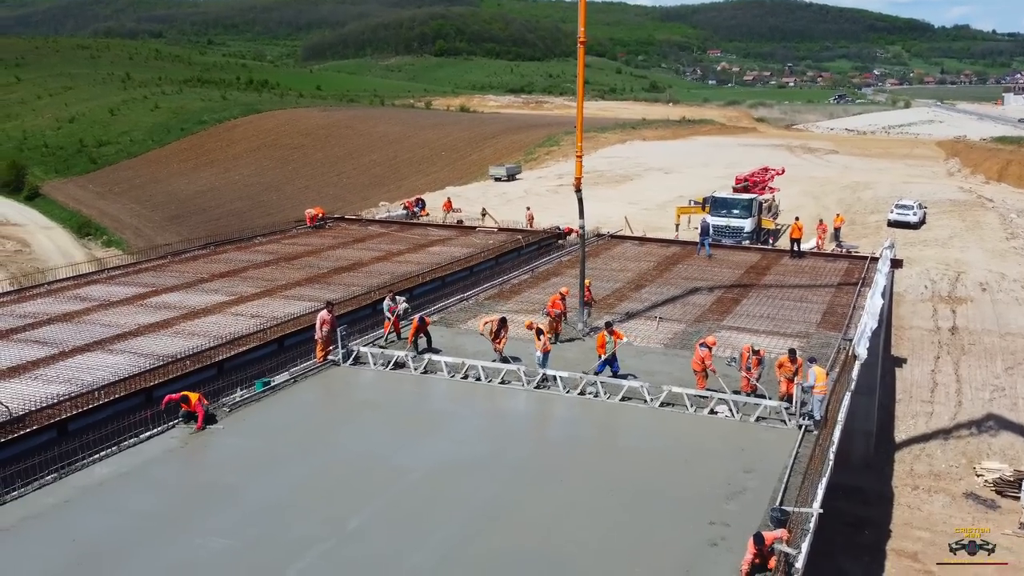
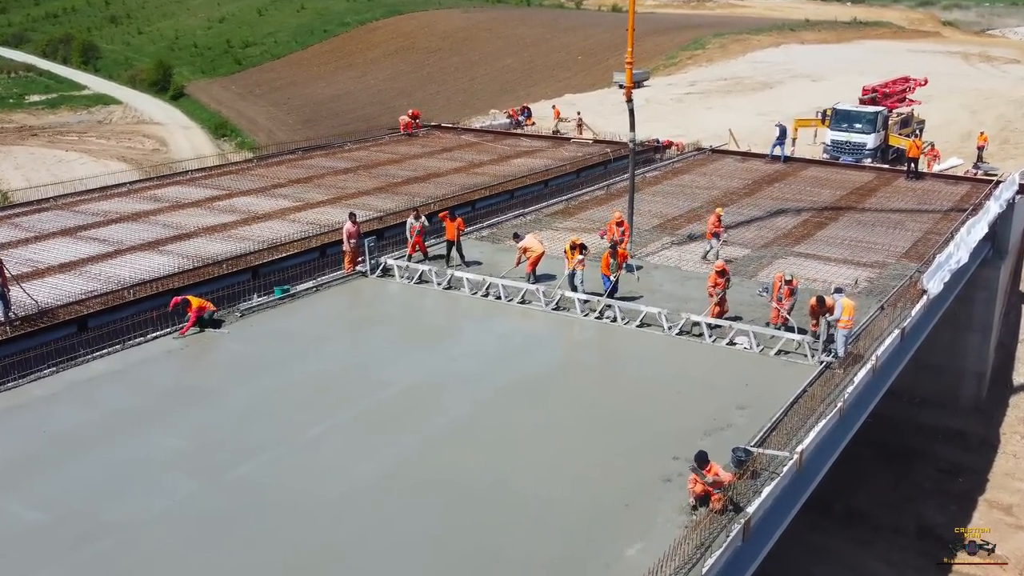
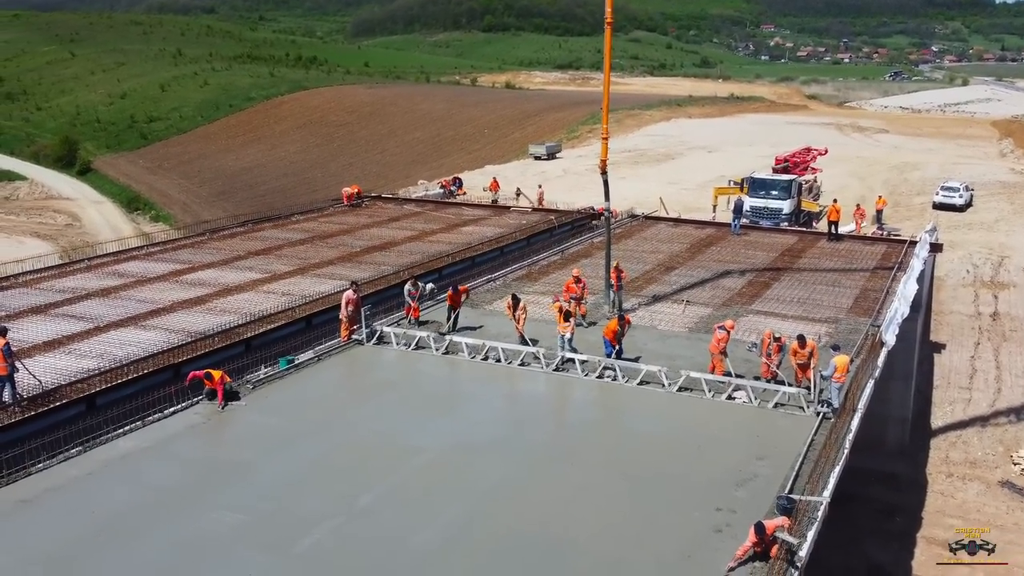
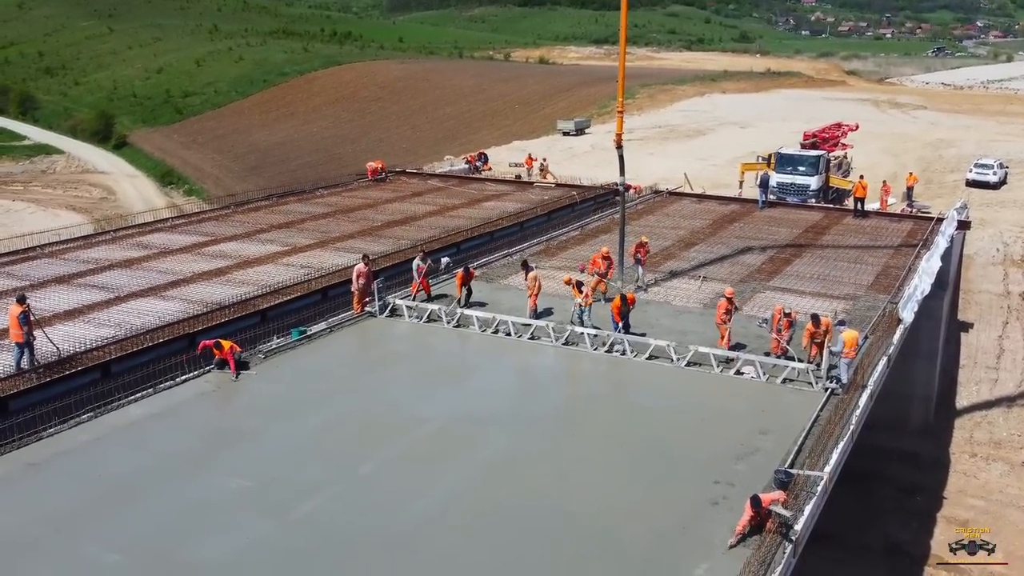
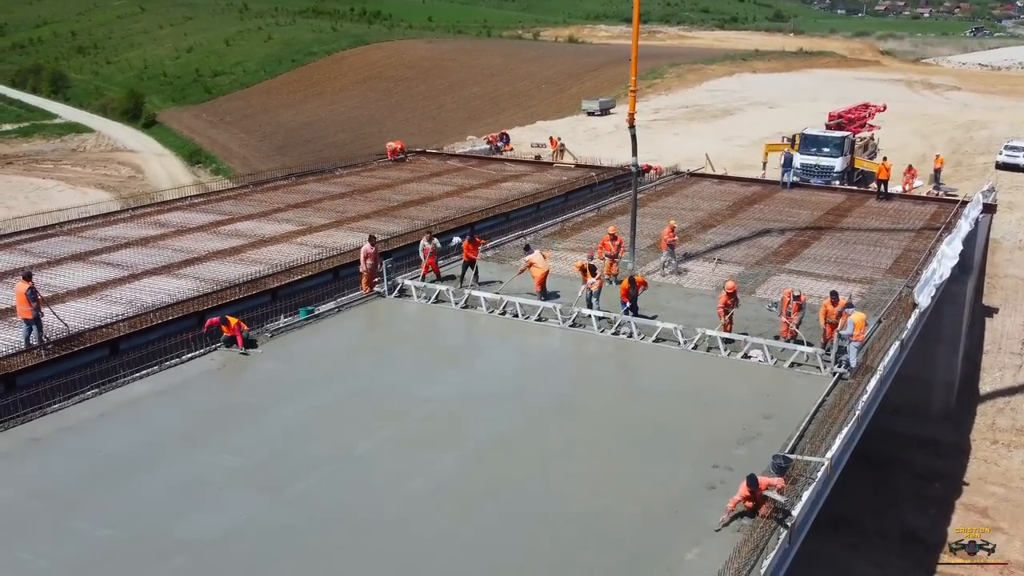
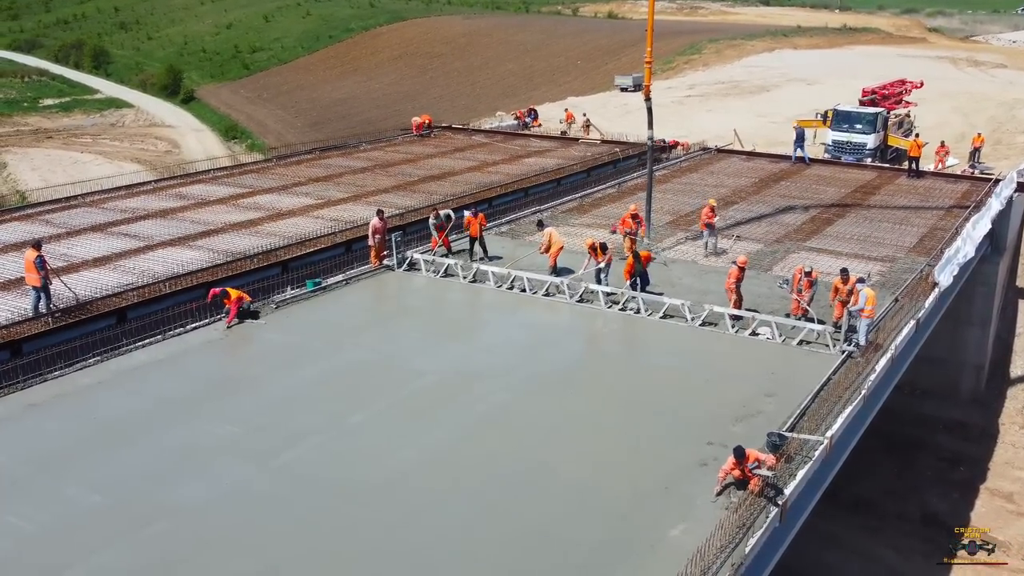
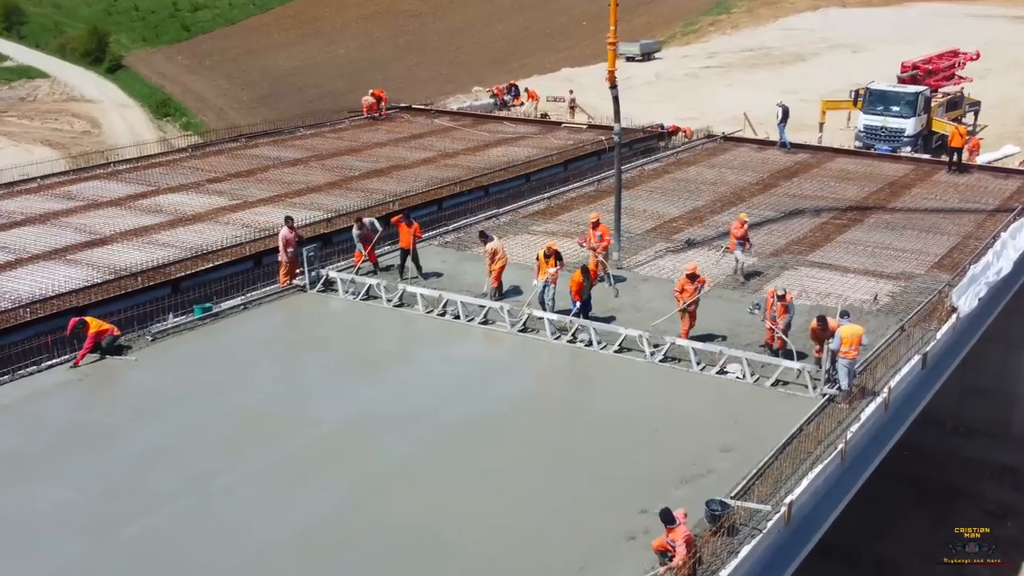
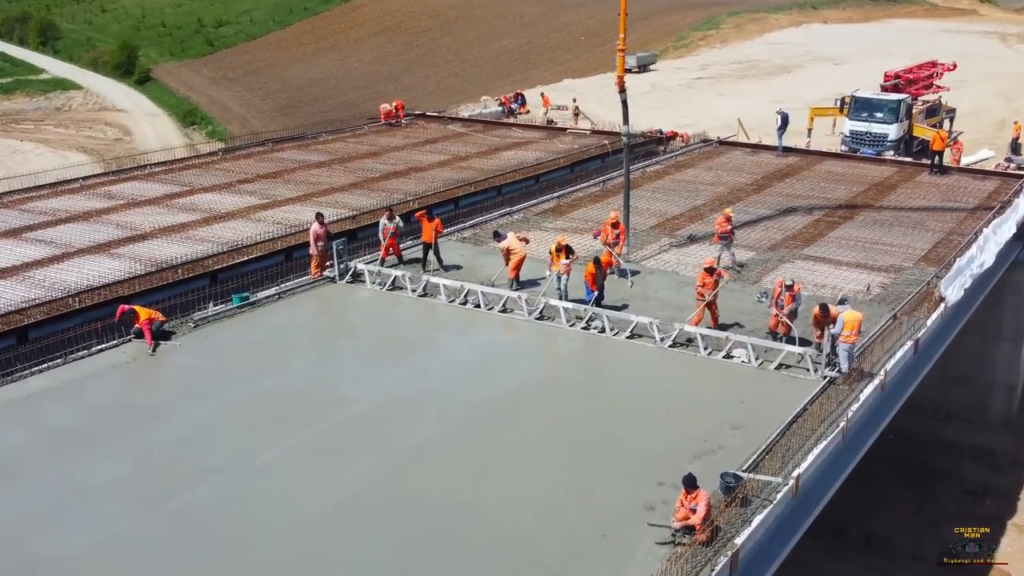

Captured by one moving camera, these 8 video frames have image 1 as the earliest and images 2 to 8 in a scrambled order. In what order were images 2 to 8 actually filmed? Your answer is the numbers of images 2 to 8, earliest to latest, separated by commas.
3, 4, 5, 6, 2, 8, 7
